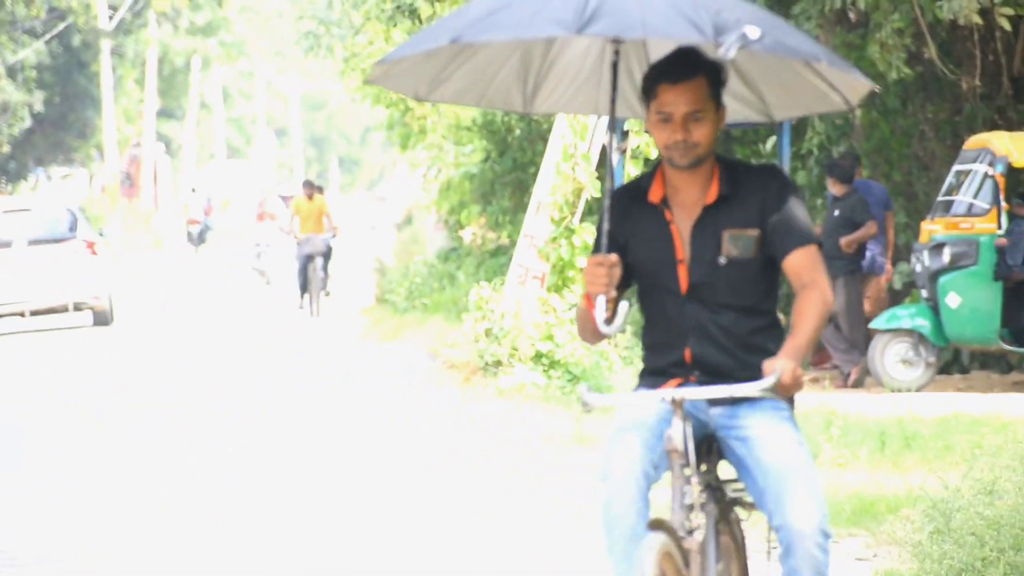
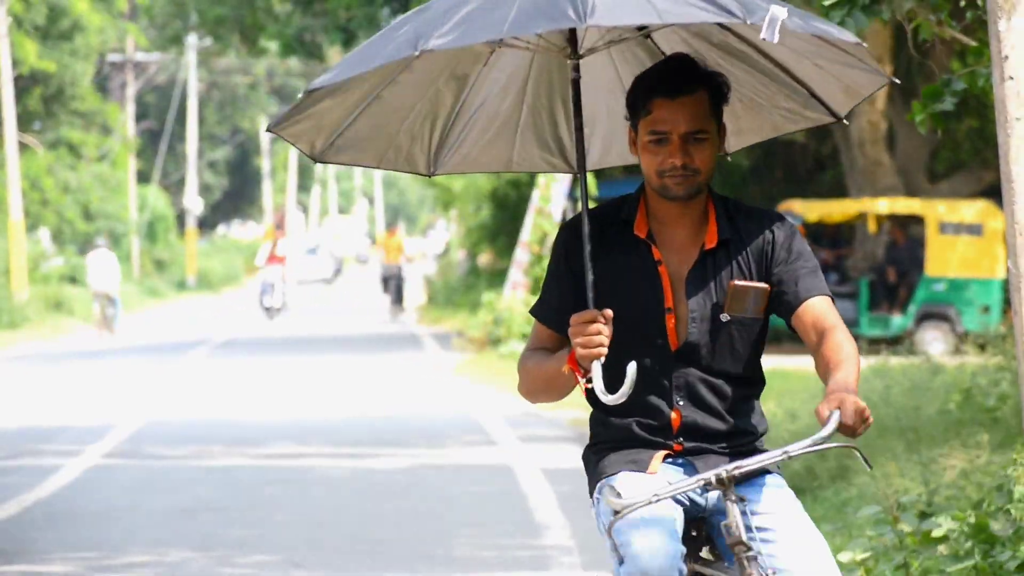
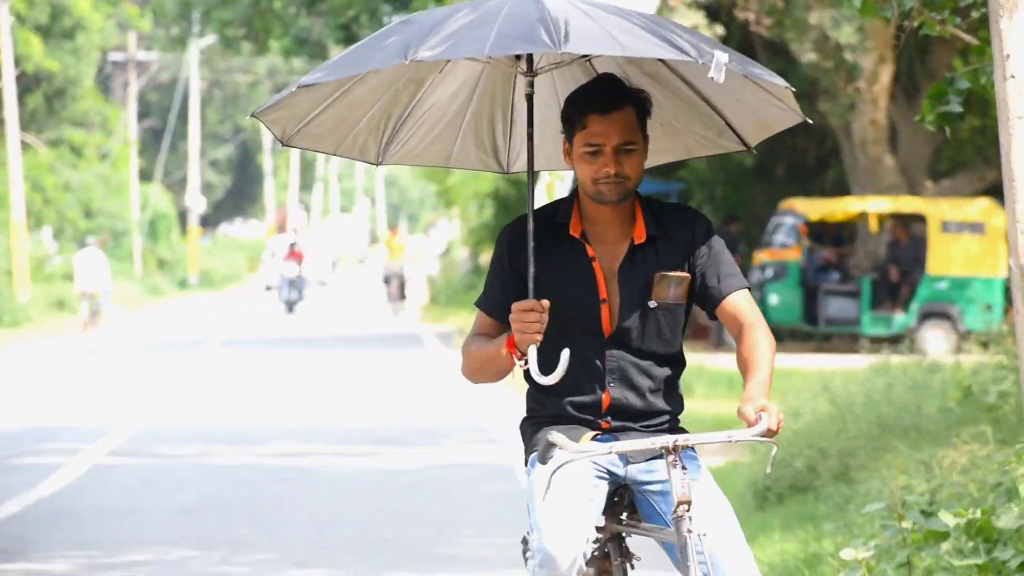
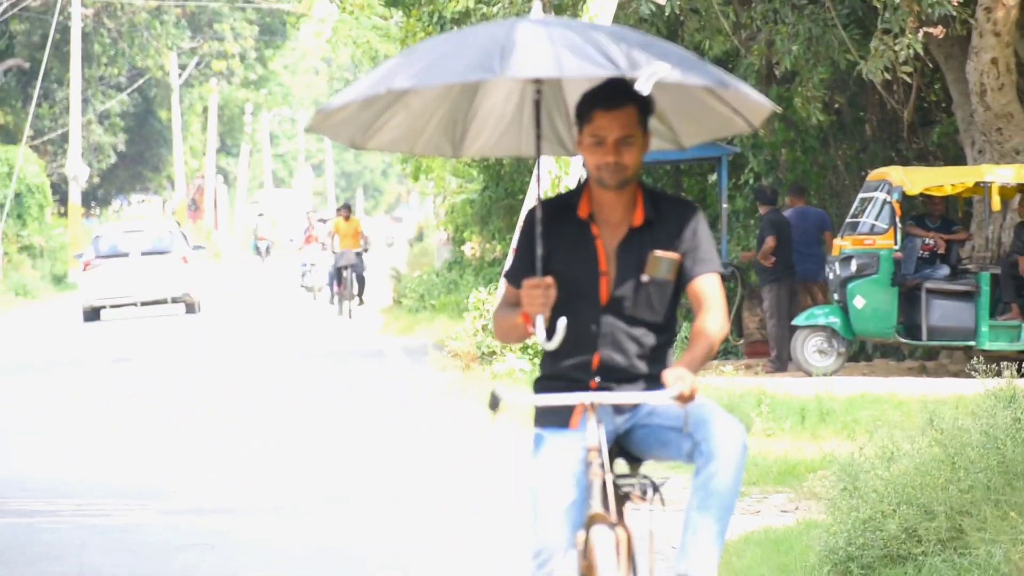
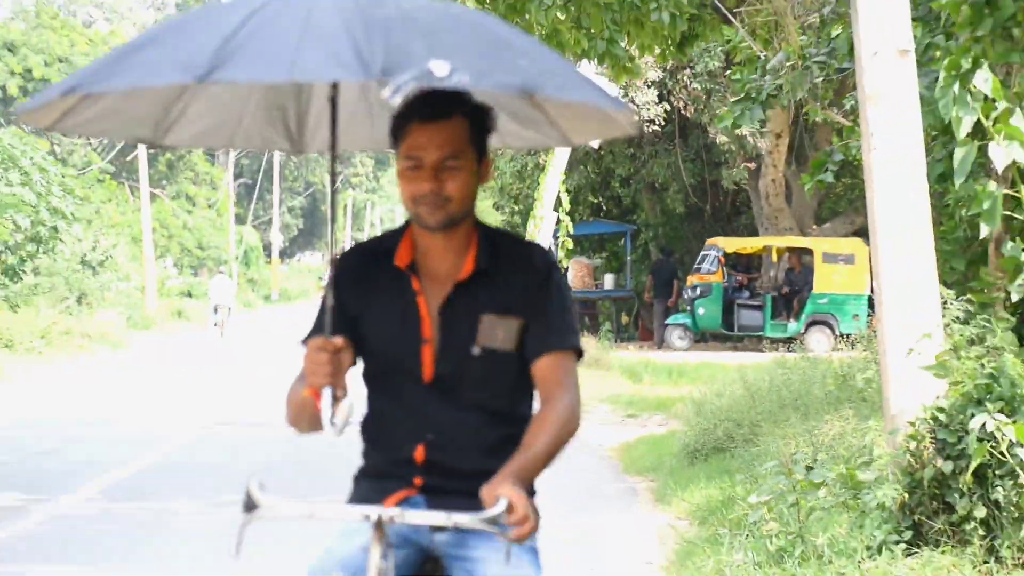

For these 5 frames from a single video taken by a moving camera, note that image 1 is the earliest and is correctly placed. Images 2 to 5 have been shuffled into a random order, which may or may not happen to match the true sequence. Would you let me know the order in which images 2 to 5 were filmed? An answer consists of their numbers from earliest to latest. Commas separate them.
4, 3, 2, 5
